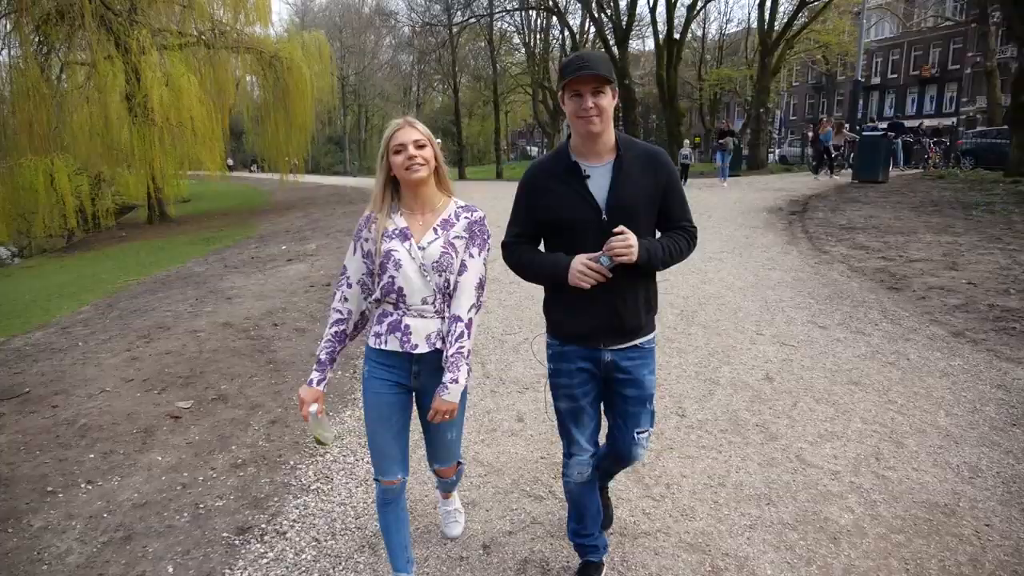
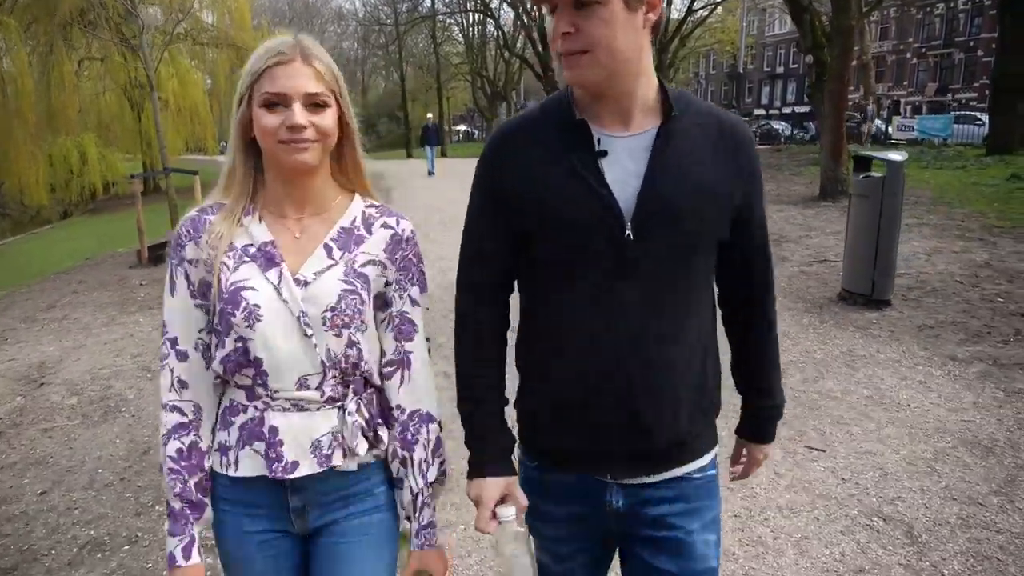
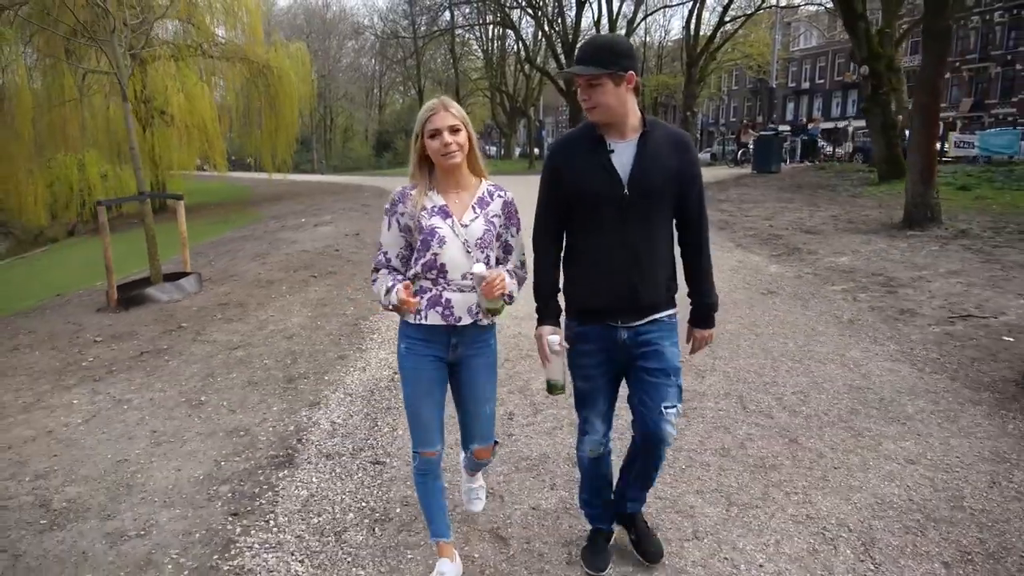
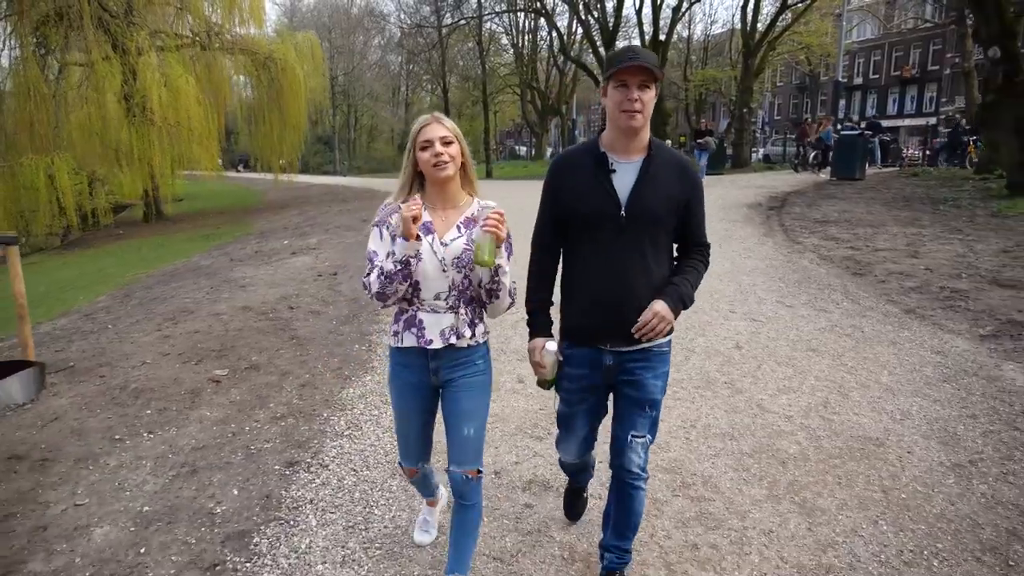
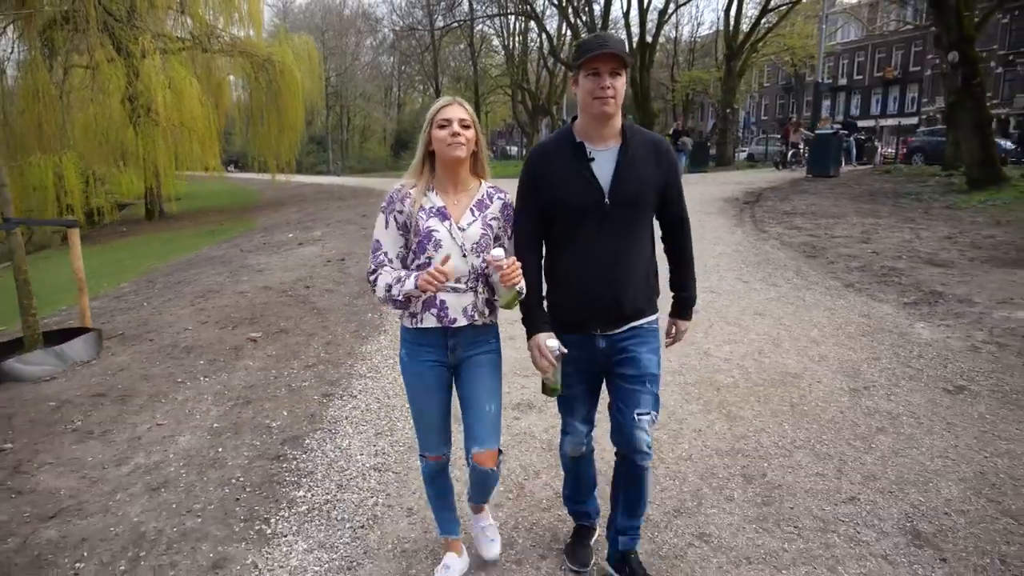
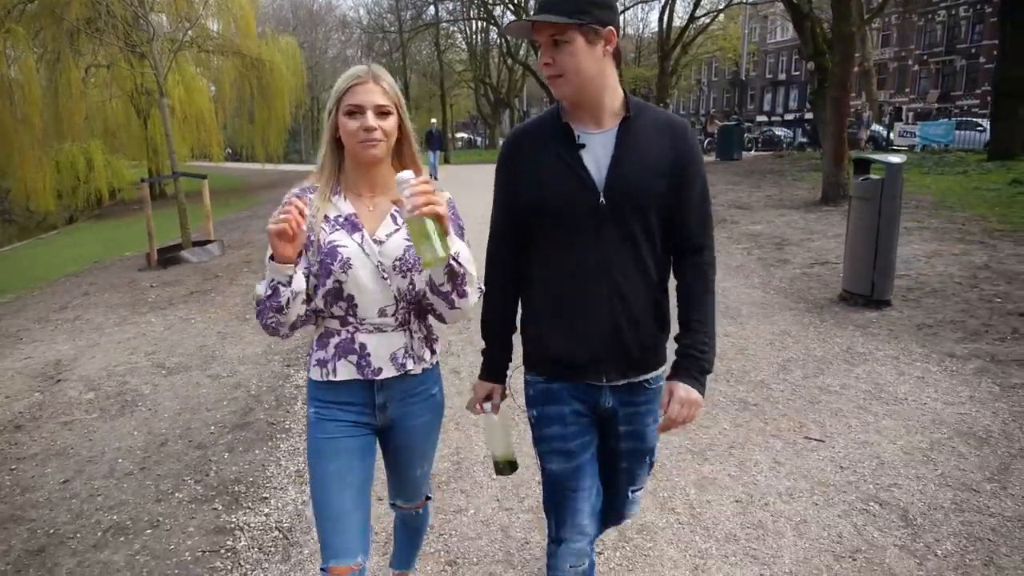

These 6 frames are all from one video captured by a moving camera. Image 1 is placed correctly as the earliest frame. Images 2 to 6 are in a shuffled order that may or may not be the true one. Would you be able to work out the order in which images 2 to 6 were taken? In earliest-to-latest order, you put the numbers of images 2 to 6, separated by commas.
4, 5, 3, 6, 2
